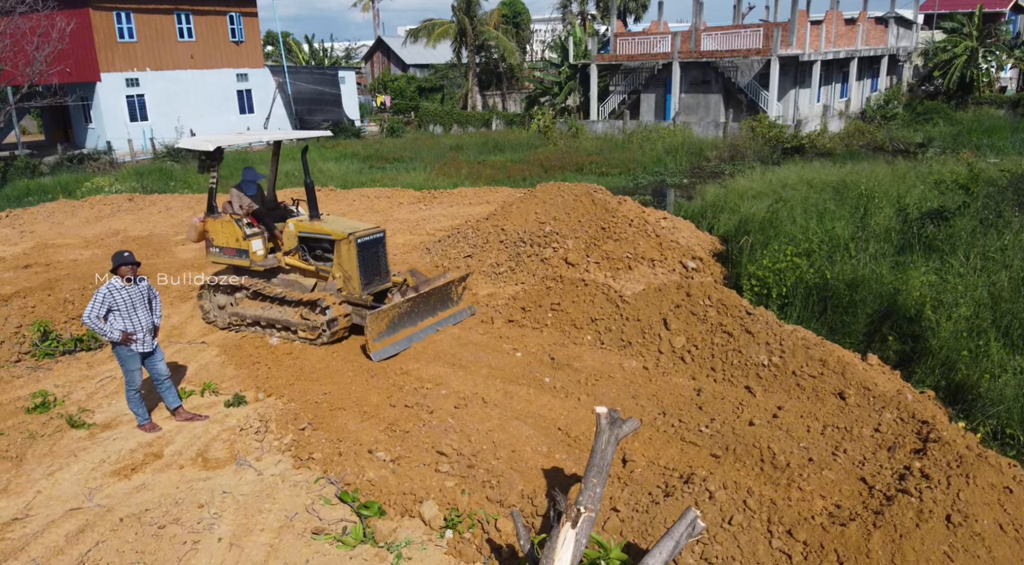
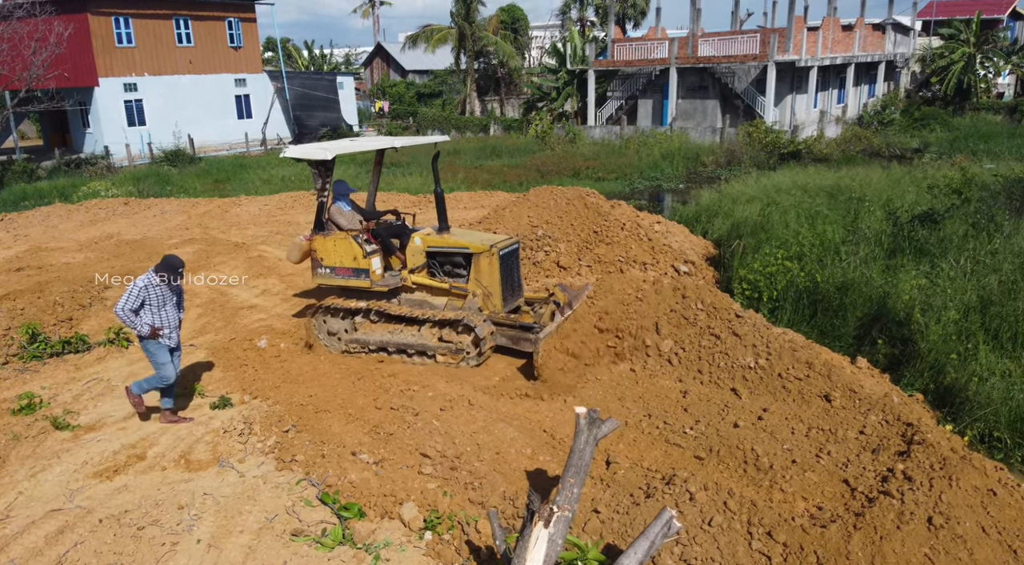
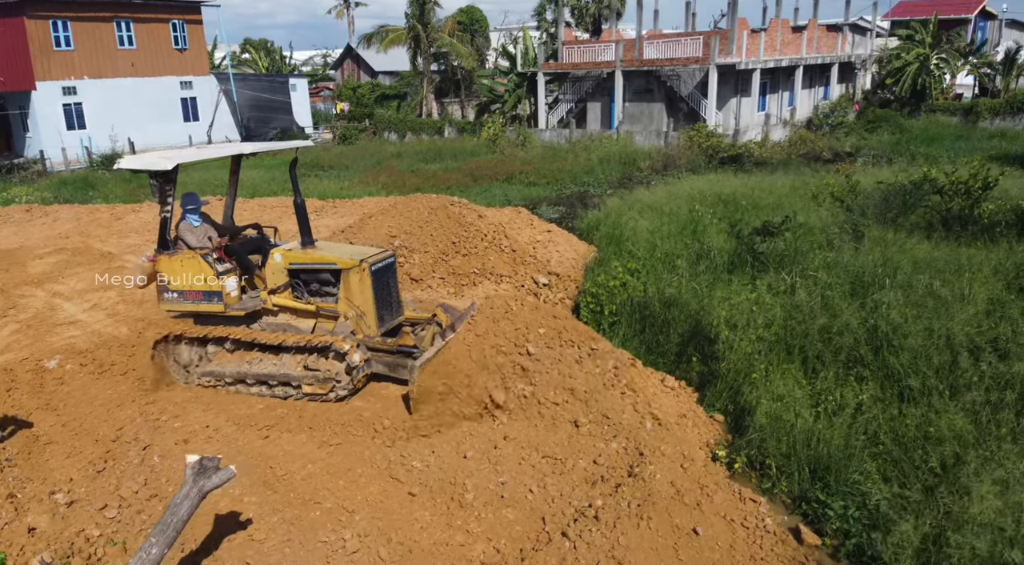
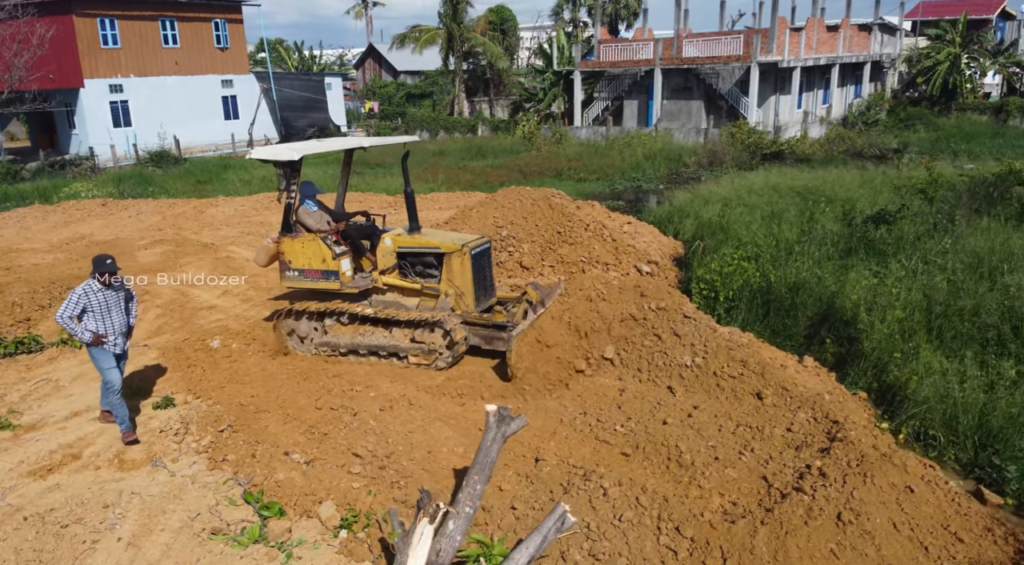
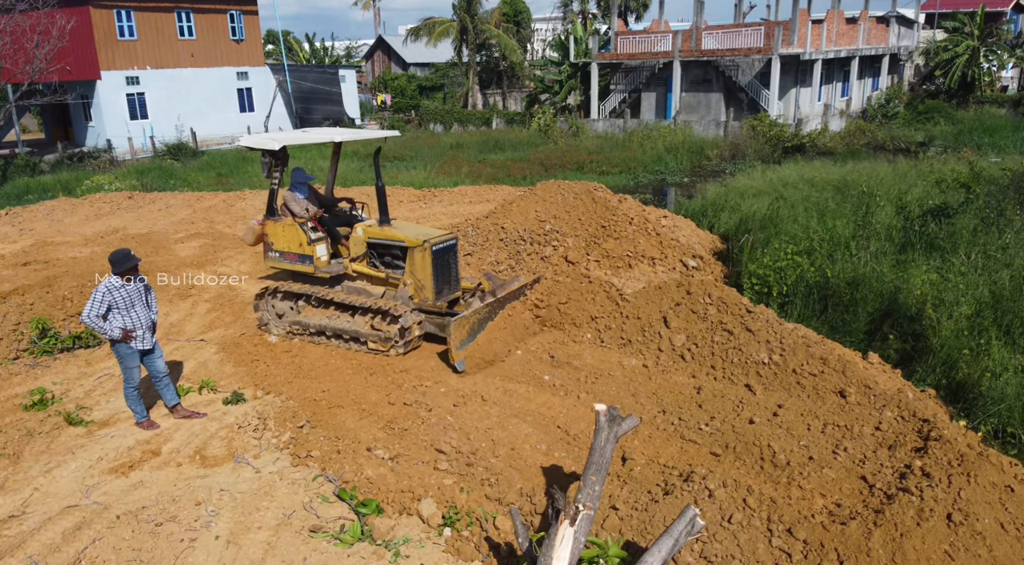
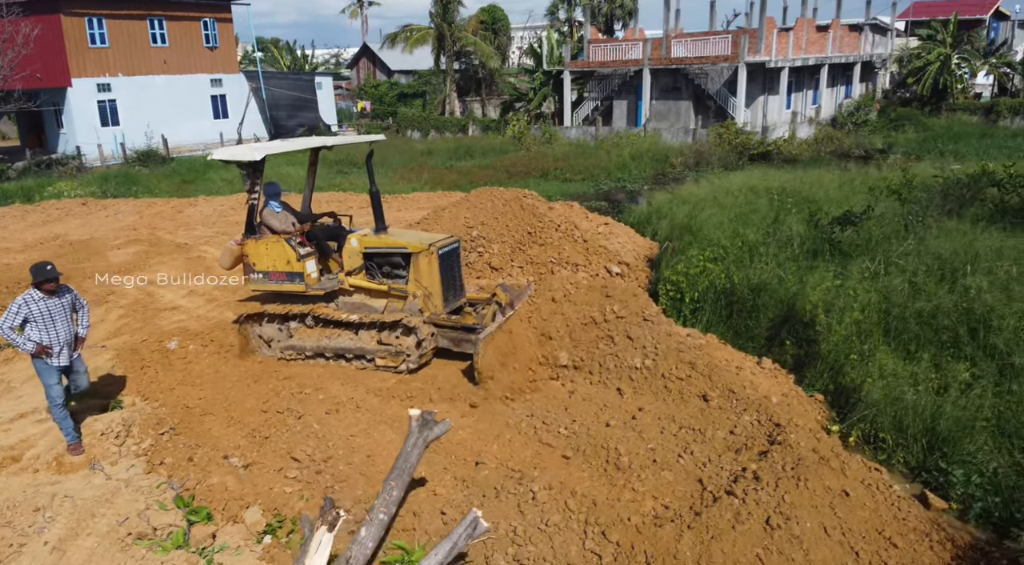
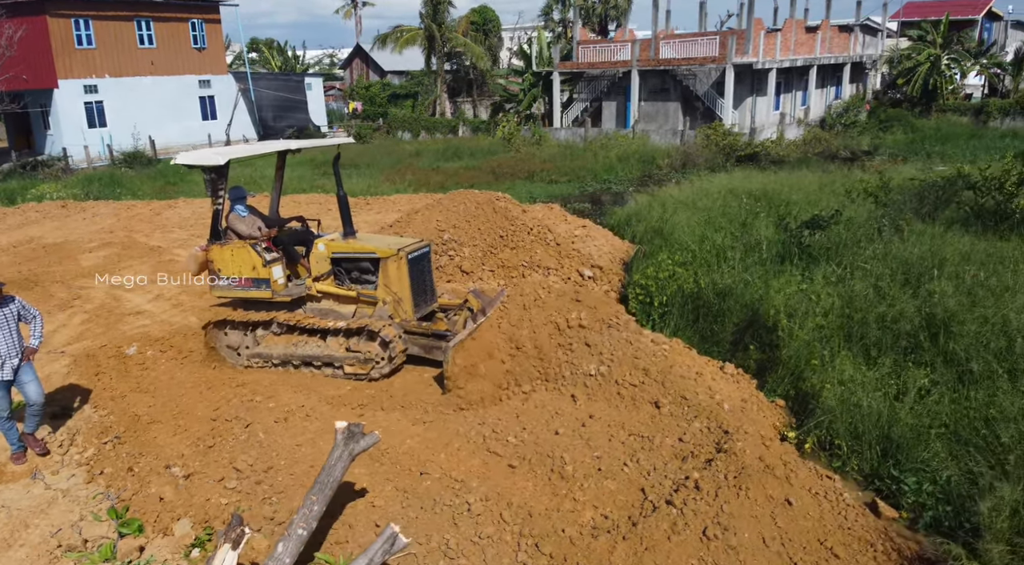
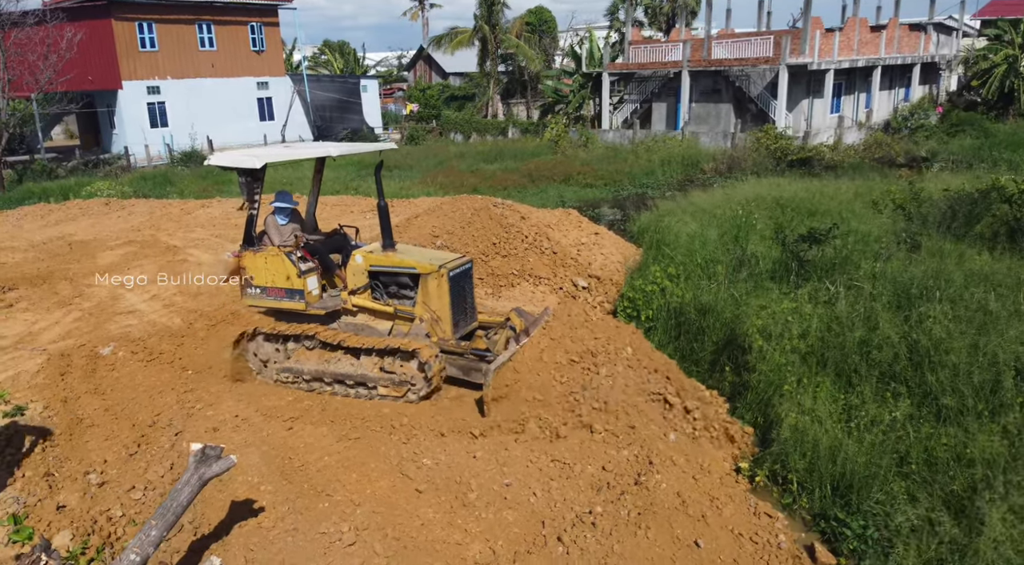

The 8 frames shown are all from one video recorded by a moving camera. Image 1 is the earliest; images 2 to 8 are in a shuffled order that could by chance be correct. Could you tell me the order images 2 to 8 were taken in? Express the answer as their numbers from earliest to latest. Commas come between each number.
5, 2, 4, 6, 7, 3, 8
